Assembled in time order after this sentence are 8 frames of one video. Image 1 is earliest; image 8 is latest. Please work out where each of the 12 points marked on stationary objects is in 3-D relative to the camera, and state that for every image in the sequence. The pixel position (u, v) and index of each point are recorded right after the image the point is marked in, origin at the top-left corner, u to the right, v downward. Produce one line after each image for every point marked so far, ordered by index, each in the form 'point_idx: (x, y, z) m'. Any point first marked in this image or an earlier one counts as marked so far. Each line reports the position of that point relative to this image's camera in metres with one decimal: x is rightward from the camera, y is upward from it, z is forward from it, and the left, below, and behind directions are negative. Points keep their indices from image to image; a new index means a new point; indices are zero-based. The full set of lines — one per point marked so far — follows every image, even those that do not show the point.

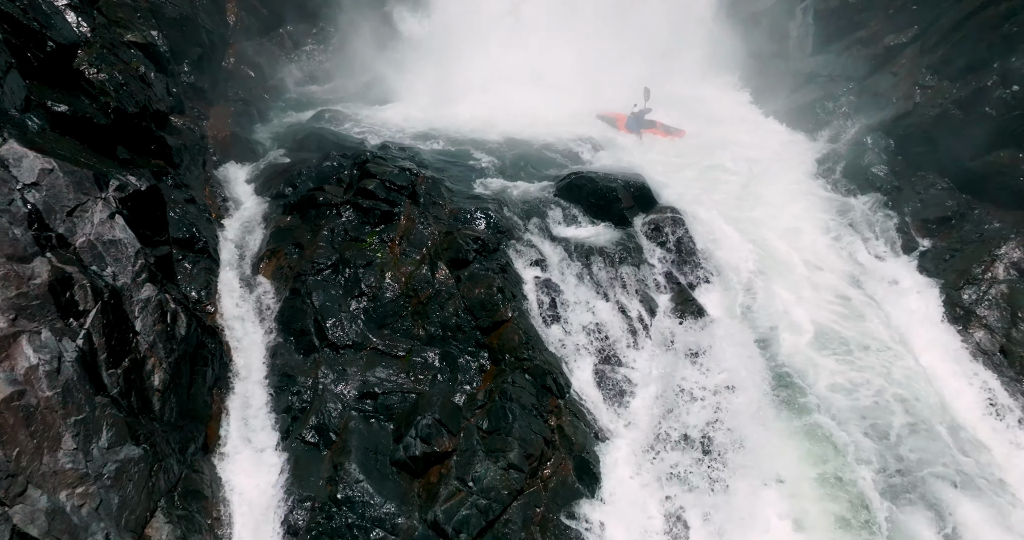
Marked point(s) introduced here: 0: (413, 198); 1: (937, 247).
0: (-2.0, +1.4, +13.5) m
1: (+8.6, +0.5, +13.5) m
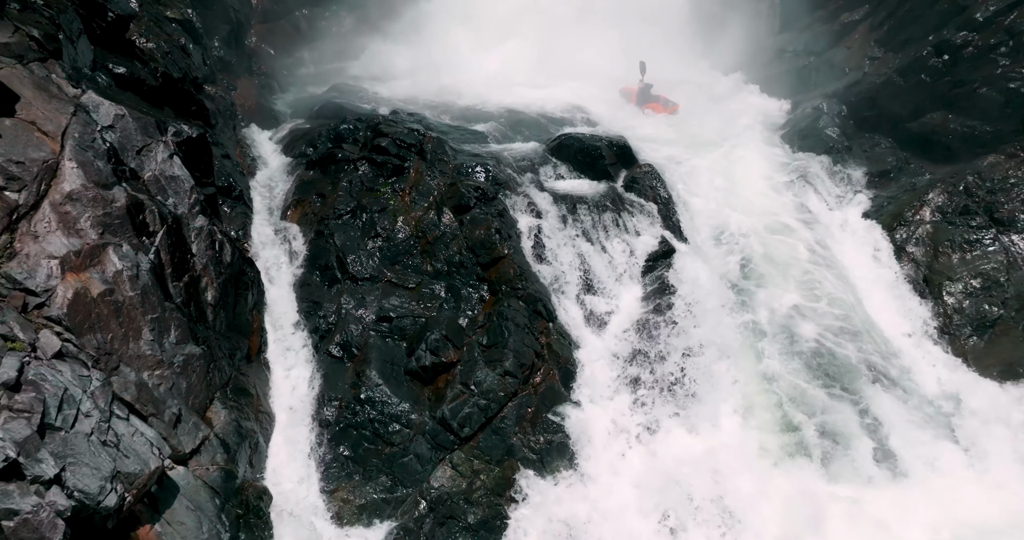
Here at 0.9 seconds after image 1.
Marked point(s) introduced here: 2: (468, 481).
0: (-2.1, +2.6, +15.5) m
1: (+8.5, +1.8, +15.5) m
2: (-0.8, -3.8, +12.0) m
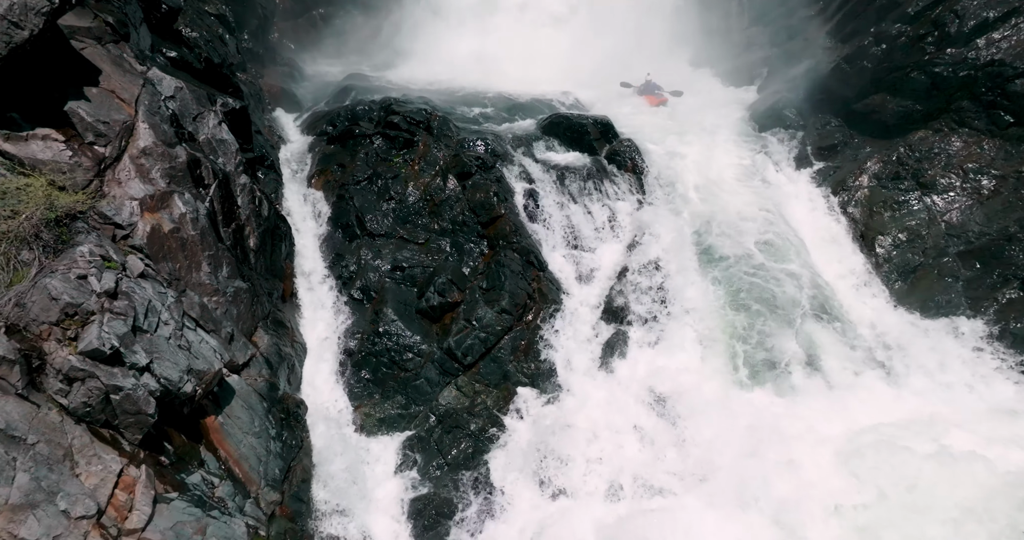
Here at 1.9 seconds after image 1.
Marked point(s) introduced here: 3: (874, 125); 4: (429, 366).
0: (-2.2, +3.7, +17.7) m
1: (+8.4, +2.8, +17.9) m
2: (-0.9, -2.8, +14.2) m
3: (+9.5, +3.8, +17.4) m
4: (-1.8, -2.1, +14.5) m
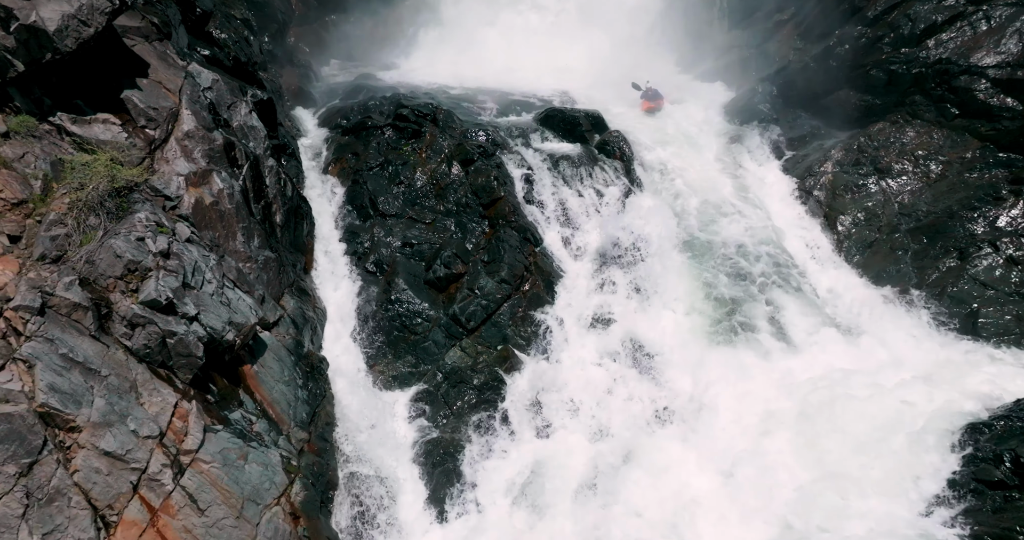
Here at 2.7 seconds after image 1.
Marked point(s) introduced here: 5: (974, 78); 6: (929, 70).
0: (-2.3, +4.3, +19.5) m
1: (+8.4, +3.4, +19.7) m
2: (-0.9, -2.1, +15.9) m
3: (+9.5, +4.4, +19.2) m
4: (-1.9, -1.5, +16.2) m
5: (+11.4, +4.7, +16.4) m
6: (+10.9, +5.2, +17.3) m
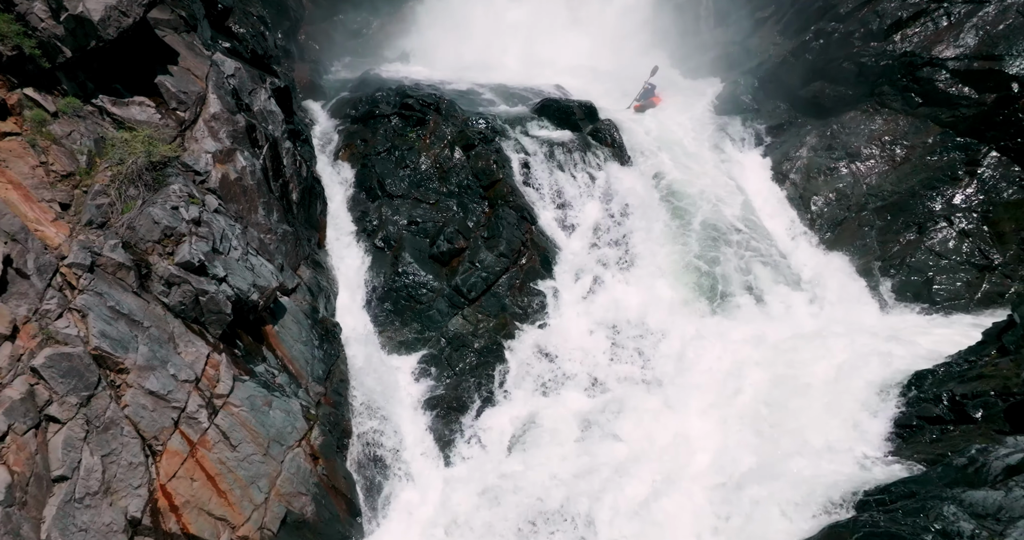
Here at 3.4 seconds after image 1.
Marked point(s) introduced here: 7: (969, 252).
0: (-2.3, +5.0, +20.8) m
1: (+8.3, +4.1, +21.1) m
2: (-1.0, -1.4, +17.3) m
3: (+9.4, +5.1, +20.7) m
4: (-1.9, -0.8, +17.6) m
5: (+11.4, +5.4, +17.8) m
6: (+10.8, +5.9, +18.7) m
7: (+11.1, +0.5, +16.1) m
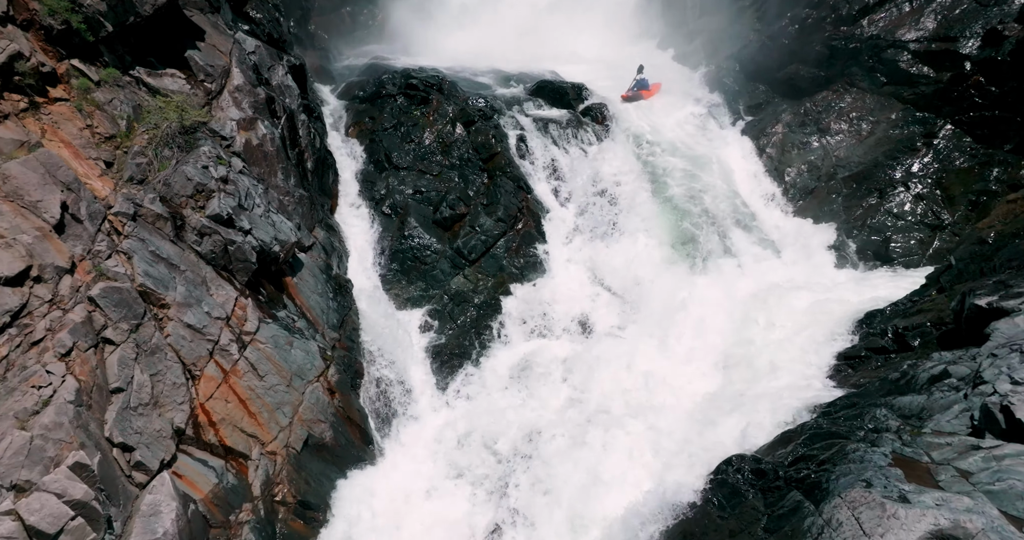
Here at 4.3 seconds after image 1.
0: (-2.4, +6.1, +22.4) m
1: (+8.2, +5.1, +22.7) m
2: (-1.1, -0.4, +18.8) m
3: (+9.3, +6.1, +22.2) m
4: (-2.0, +0.3, +19.1) m
5: (+11.3, +6.4, +19.4) m
6: (+10.8, +6.9, +20.3) m
7: (+11.0, +1.5, +17.7) m
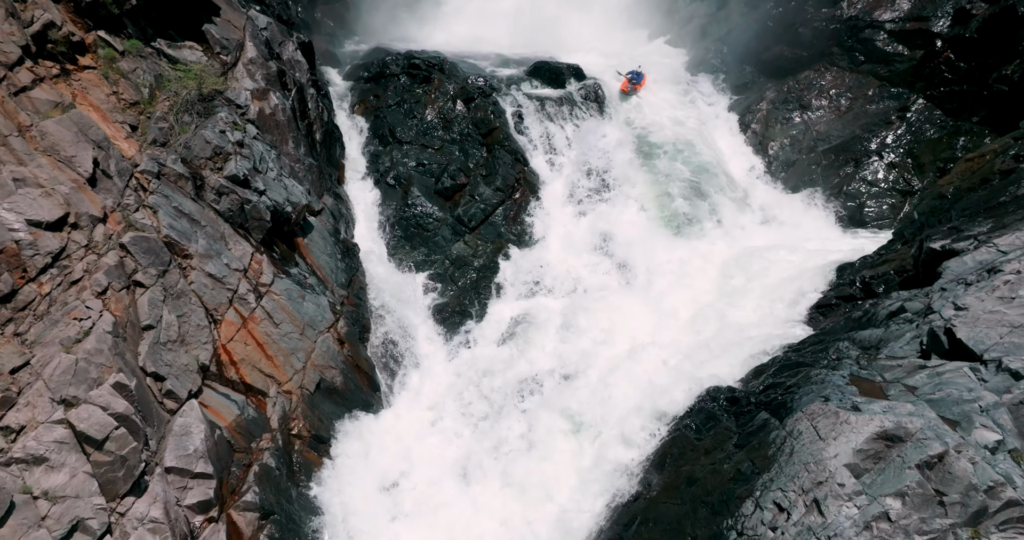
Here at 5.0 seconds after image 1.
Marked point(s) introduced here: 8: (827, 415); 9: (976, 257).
0: (-2.5, +7.1, +23.4) m
1: (+8.2, +6.1, +23.7) m
2: (-1.2, +0.7, +19.9) m
3: (+9.3, +7.1, +23.3) m
4: (-2.1, +1.3, +20.2) m
5: (+11.3, +7.4, +20.5) m
6: (+10.7, +7.9, +21.4) m
7: (+10.9, +2.5, +18.8) m
8: (+4.8, -2.2, +10.2) m
9: (+8.0, +0.3, +11.5) m
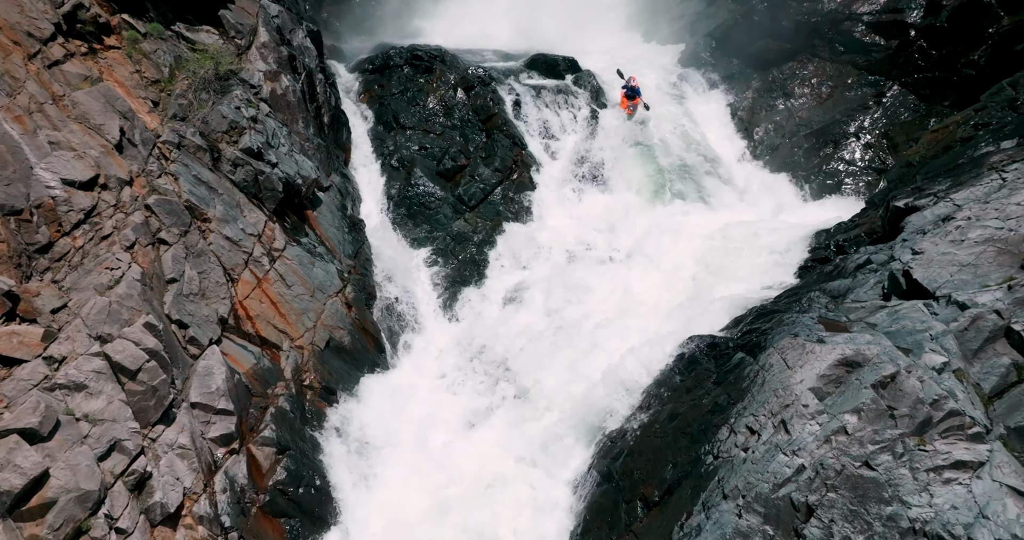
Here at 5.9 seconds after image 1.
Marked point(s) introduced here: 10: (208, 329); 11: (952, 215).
0: (-2.6, +7.9, +24.5) m
1: (+8.1, +6.8, +24.9) m
2: (-1.2, +1.4, +21.0) m
3: (+9.2, +7.8, +24.5) m
4: (-2.1, +2.1, +21.2) m
5: (+11.2, +8.1, +21.7) m
6: (+10.6, +8.6, +22.6) m
7: (+10.9, +3.2, +19.9) m
8: (+4.8, -1.4, +11.2) m
9: (+8.0, +1.1, +12.5) m
10: (-6.2, -1.2, +13.5) m
11: (+8.0, +1.0, +12.0) m
